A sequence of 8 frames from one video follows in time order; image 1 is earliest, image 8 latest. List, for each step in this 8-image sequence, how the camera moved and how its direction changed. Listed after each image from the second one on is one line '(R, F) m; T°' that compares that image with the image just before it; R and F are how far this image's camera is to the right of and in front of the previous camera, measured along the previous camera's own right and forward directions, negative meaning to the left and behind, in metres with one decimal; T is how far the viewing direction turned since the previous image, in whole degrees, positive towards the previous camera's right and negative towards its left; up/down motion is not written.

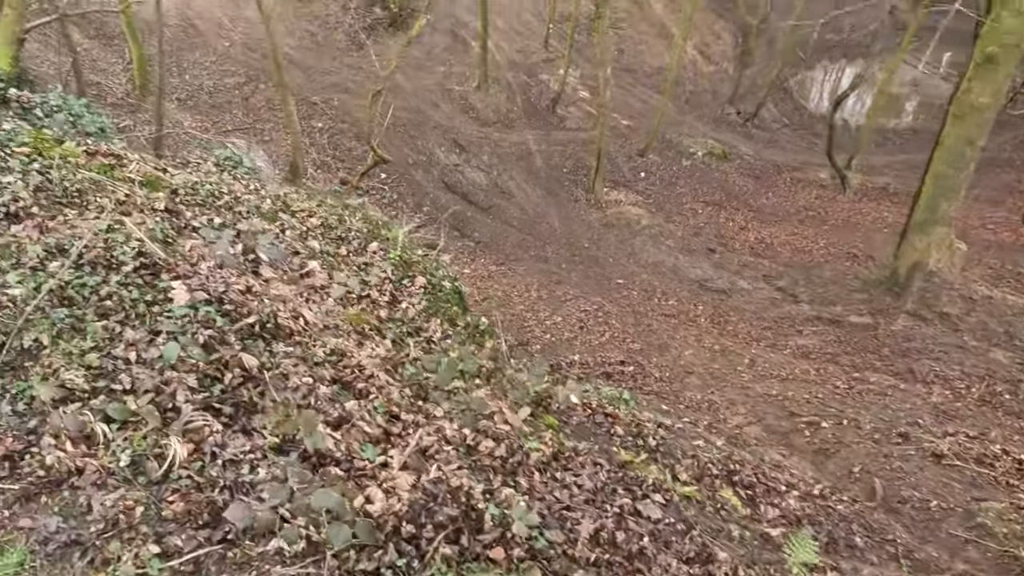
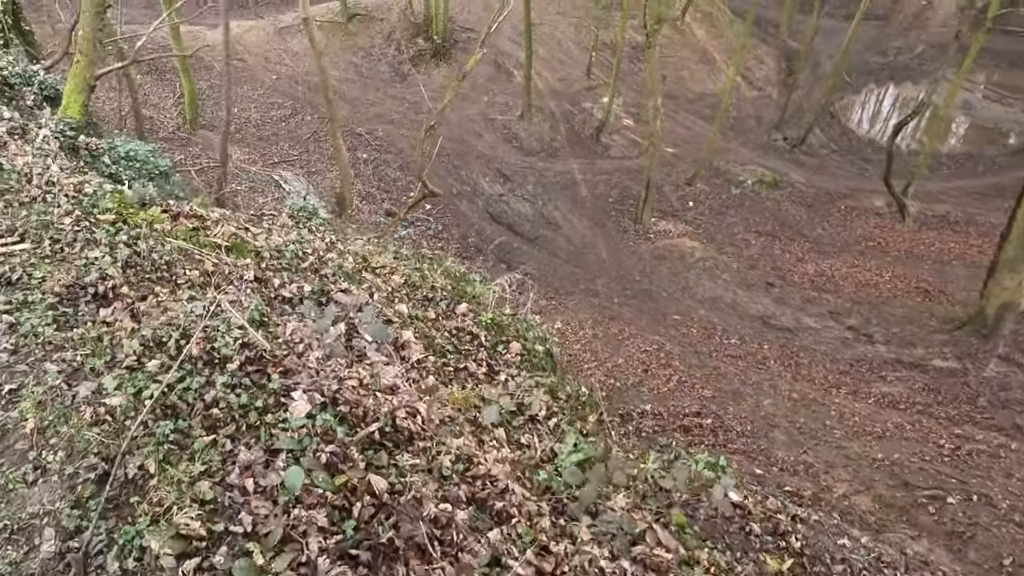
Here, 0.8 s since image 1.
(-0.4, +0.3) m; -3°
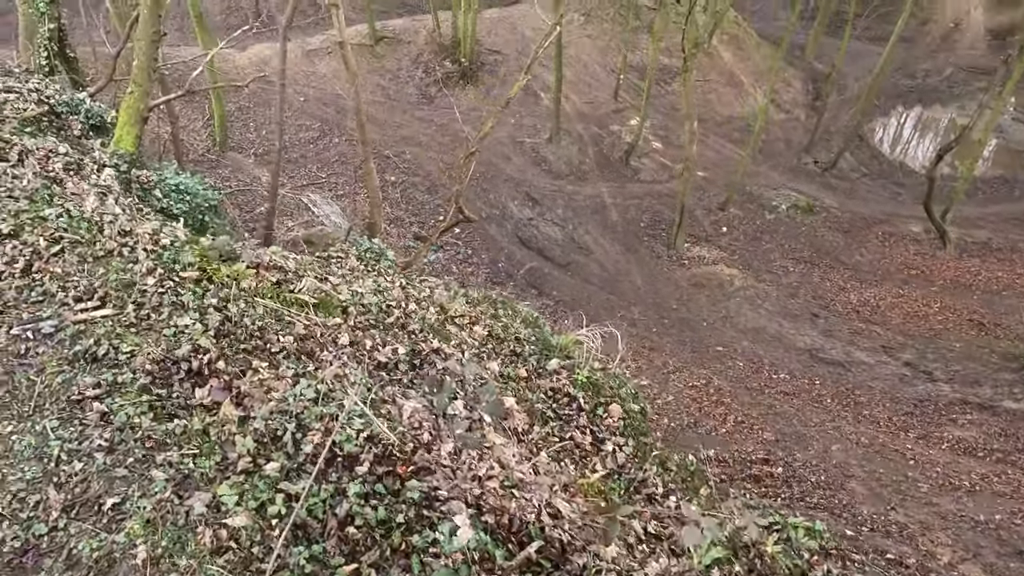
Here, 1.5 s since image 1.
(-0.5, +0.3) m; -1°
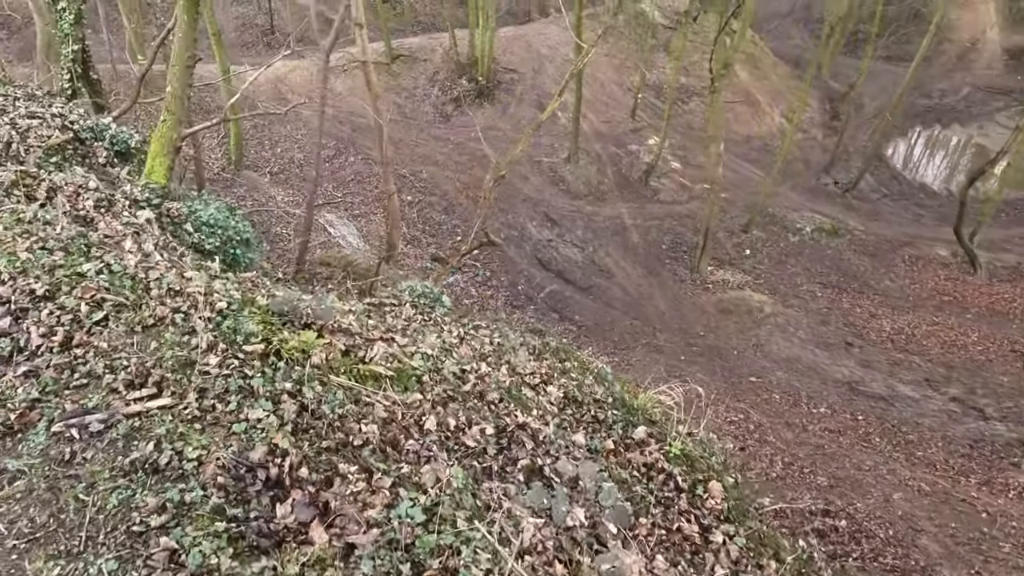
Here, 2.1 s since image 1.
(-0.4, +0.4) m; 0°
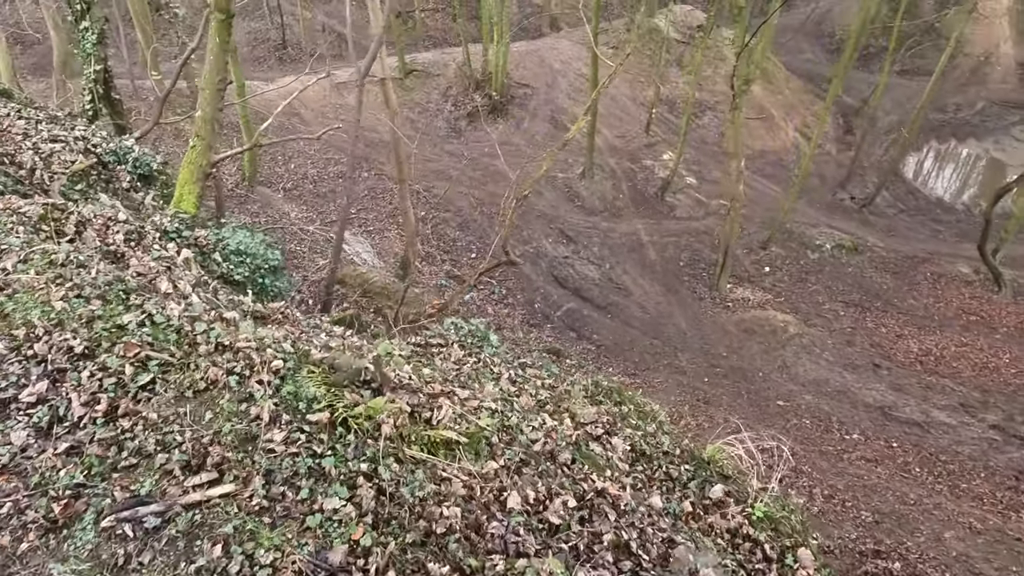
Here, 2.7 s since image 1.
(-0.3, +0.2) m; 0°
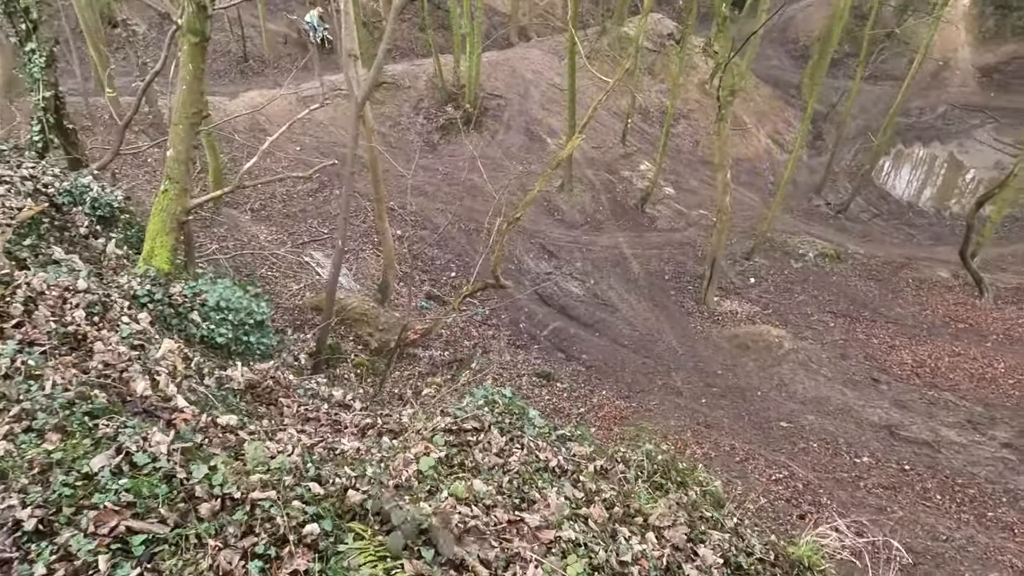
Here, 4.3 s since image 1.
(-0.4, +0.6) m; +3°
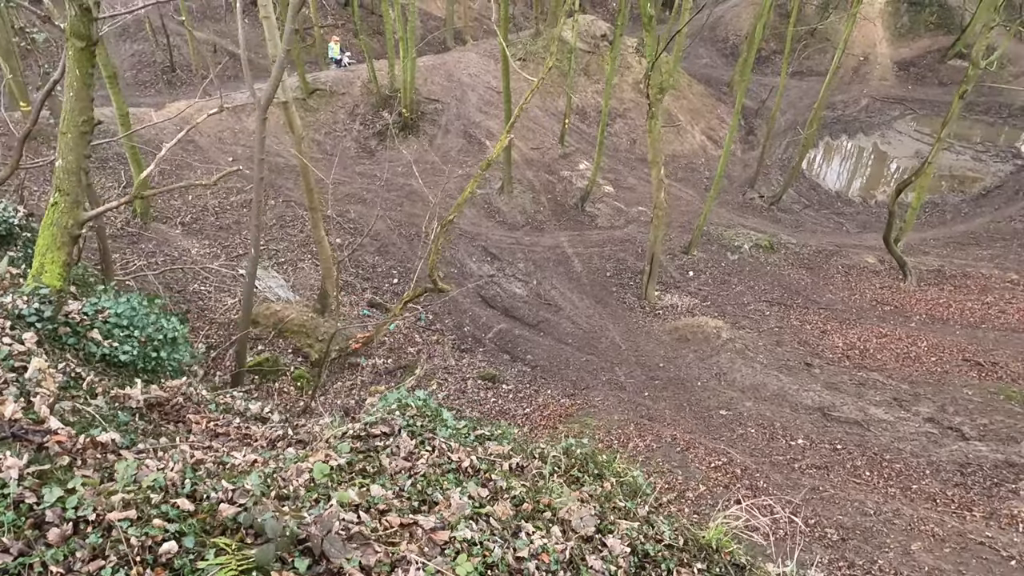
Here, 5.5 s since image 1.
(+0.2, 0.0) m; +4°
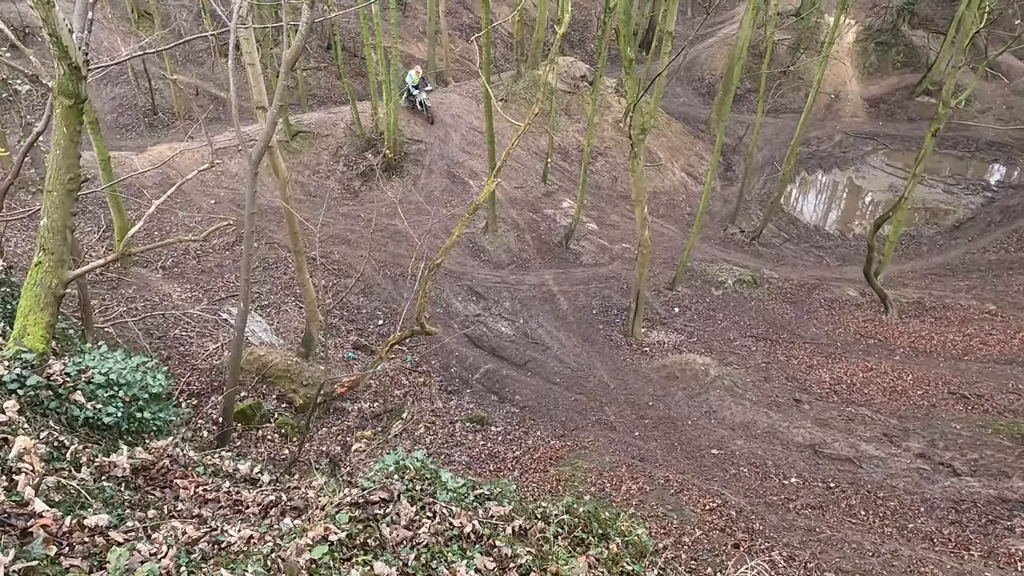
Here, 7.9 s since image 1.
(-0.1, 0.0) m; +1°
